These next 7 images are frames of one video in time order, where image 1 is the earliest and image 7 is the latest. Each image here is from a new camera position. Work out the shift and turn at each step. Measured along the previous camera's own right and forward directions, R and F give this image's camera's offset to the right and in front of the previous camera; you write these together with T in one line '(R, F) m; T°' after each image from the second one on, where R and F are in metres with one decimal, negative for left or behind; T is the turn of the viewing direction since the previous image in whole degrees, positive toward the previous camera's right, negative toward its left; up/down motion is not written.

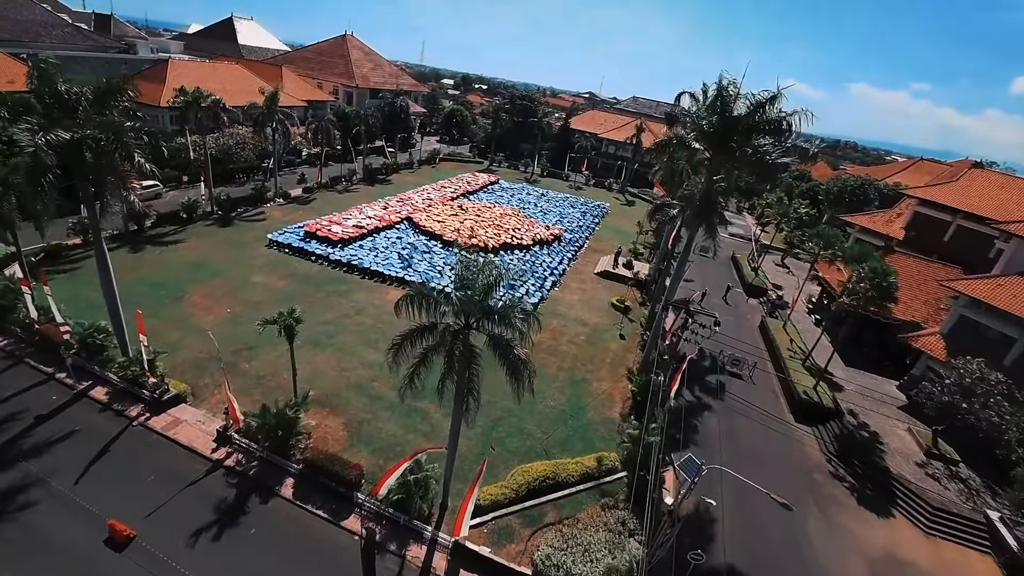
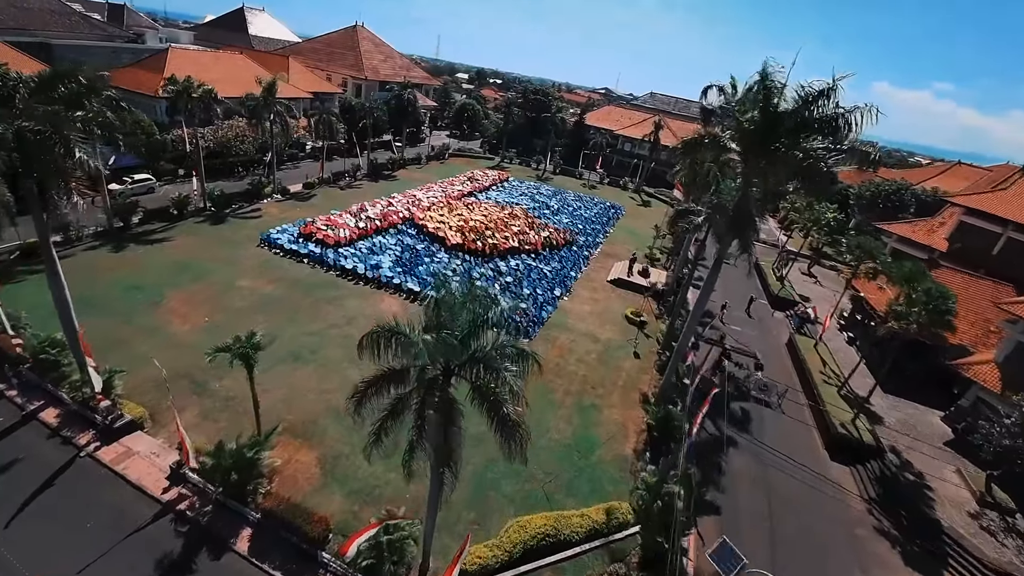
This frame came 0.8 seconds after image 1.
(+0.4, +2.7) m; -1°
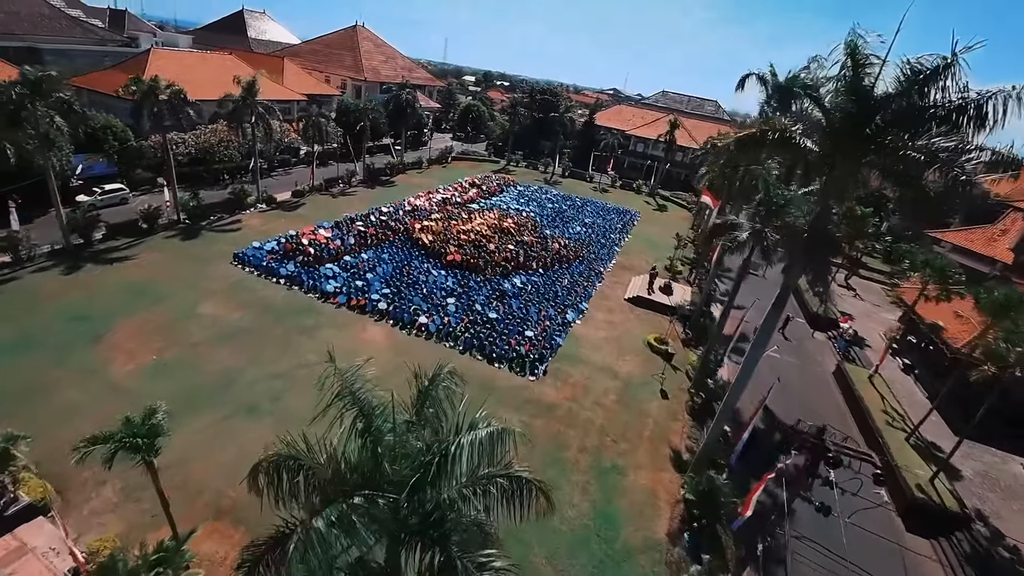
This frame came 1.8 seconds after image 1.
(+0.3, +4.1) m; -1°
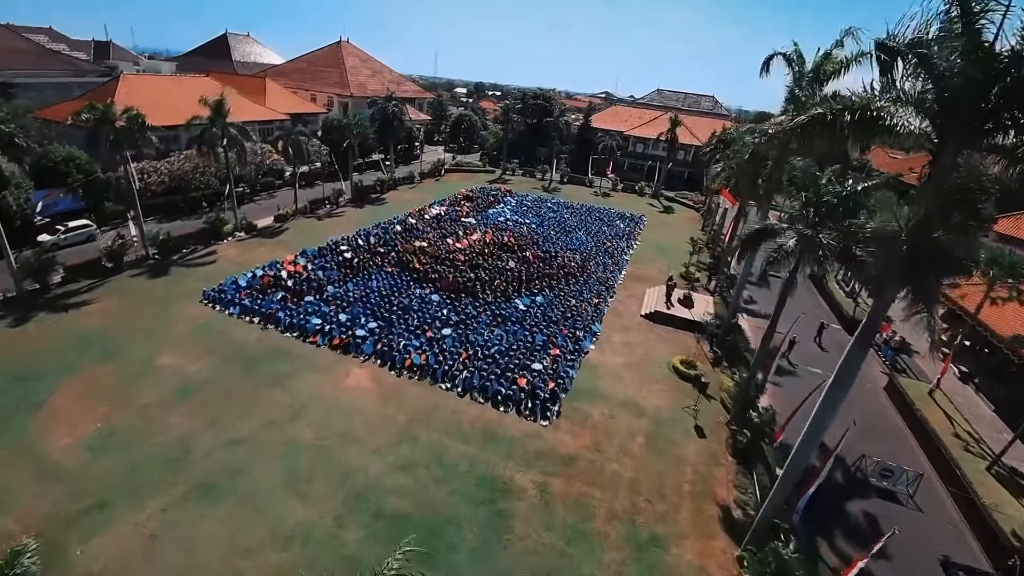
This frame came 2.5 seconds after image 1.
(+0.1, +3.2) m; 0°
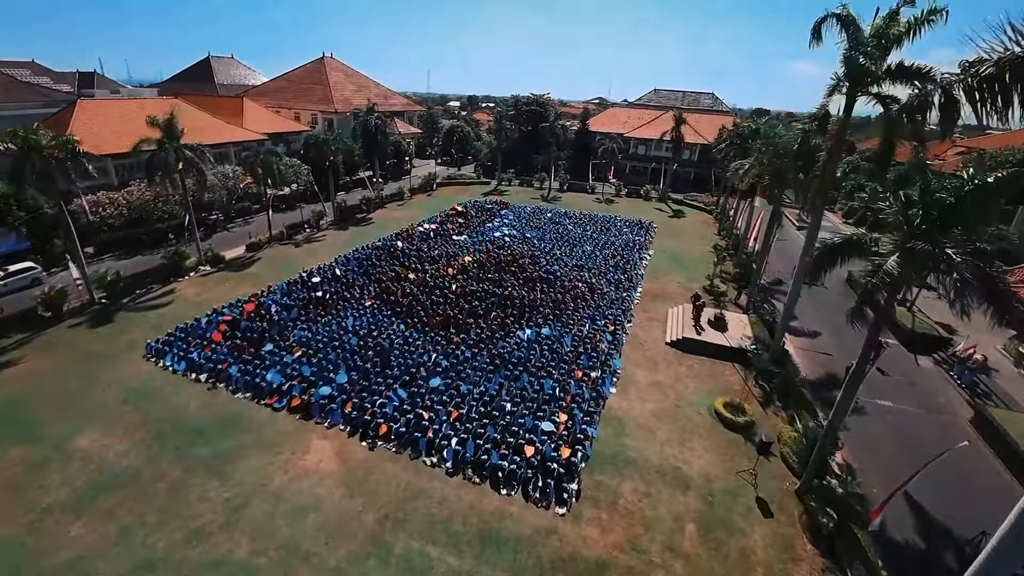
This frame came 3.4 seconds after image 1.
(+0.3, +4.4) m; 0°
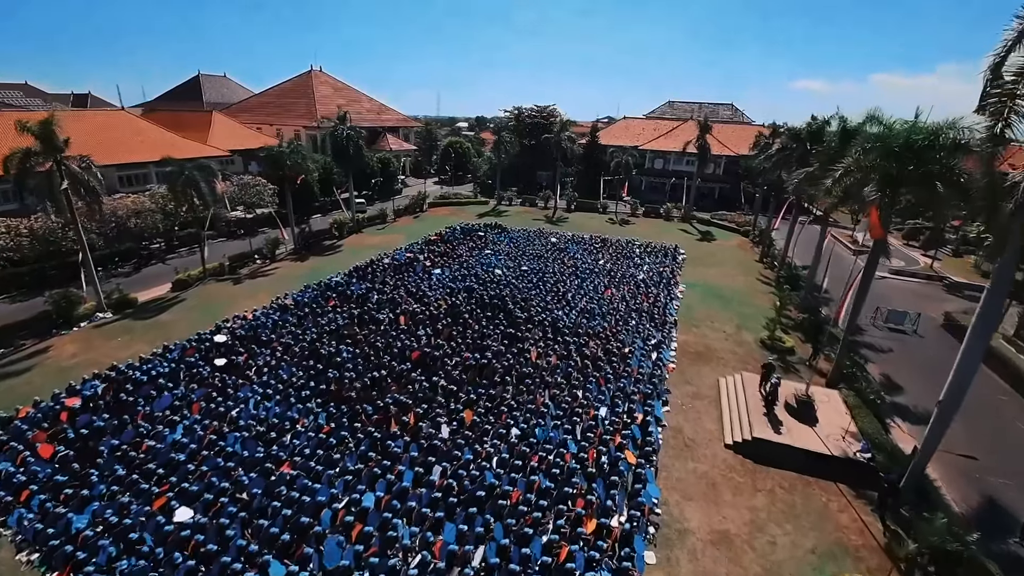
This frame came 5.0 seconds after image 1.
(+1.3, +8.1) m; -1°
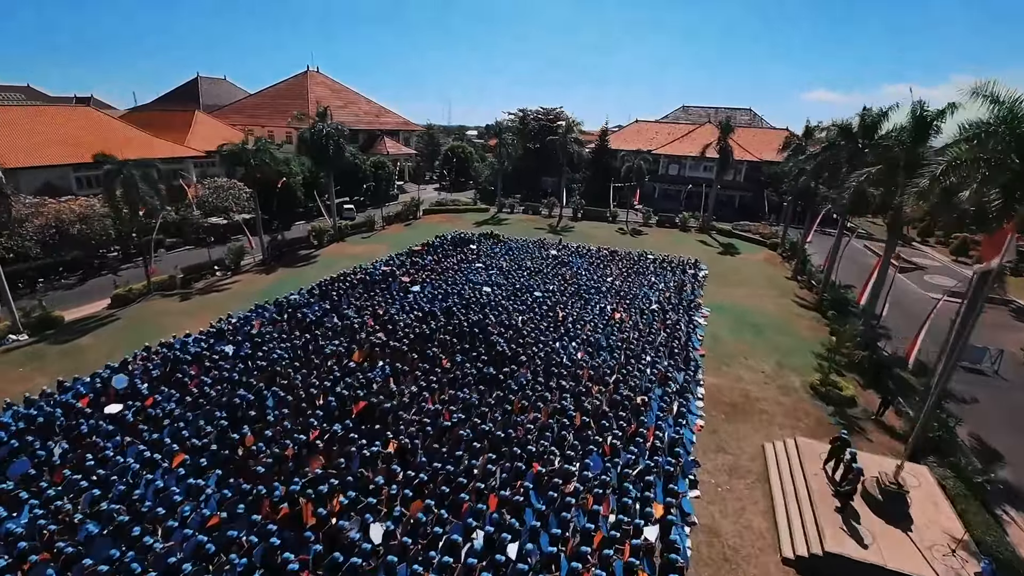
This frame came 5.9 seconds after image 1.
(+1.0, +4.5) m; -1°
